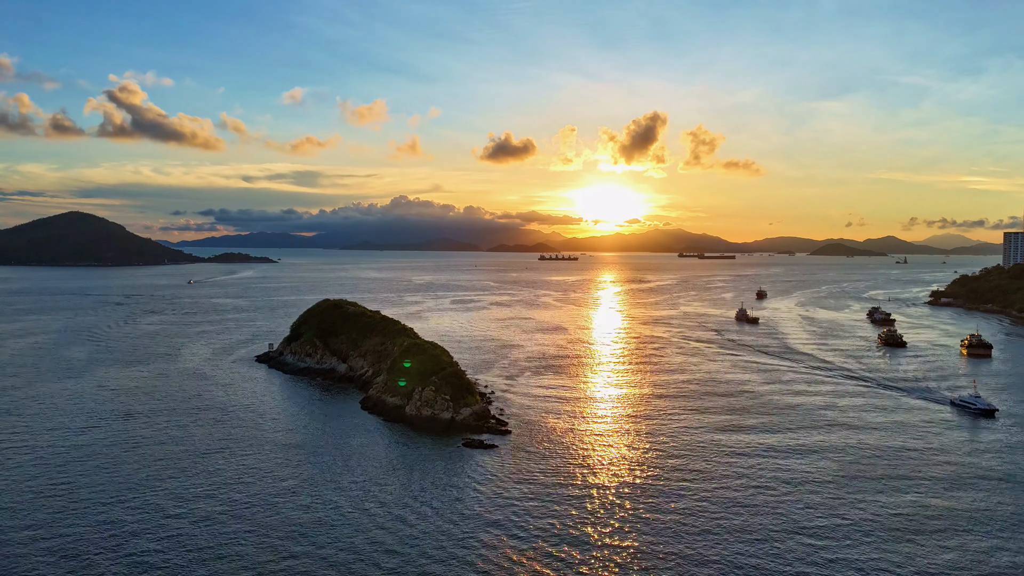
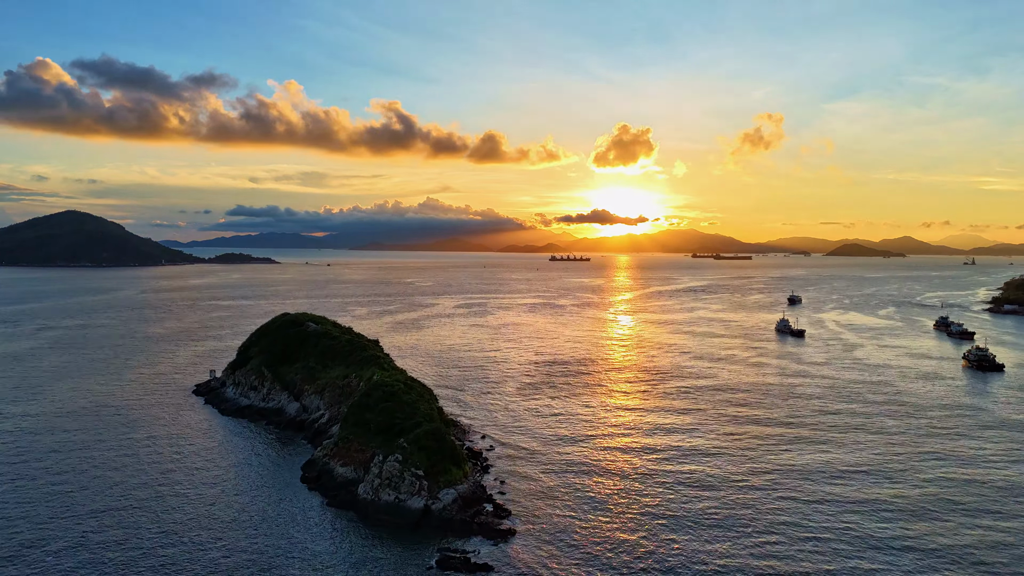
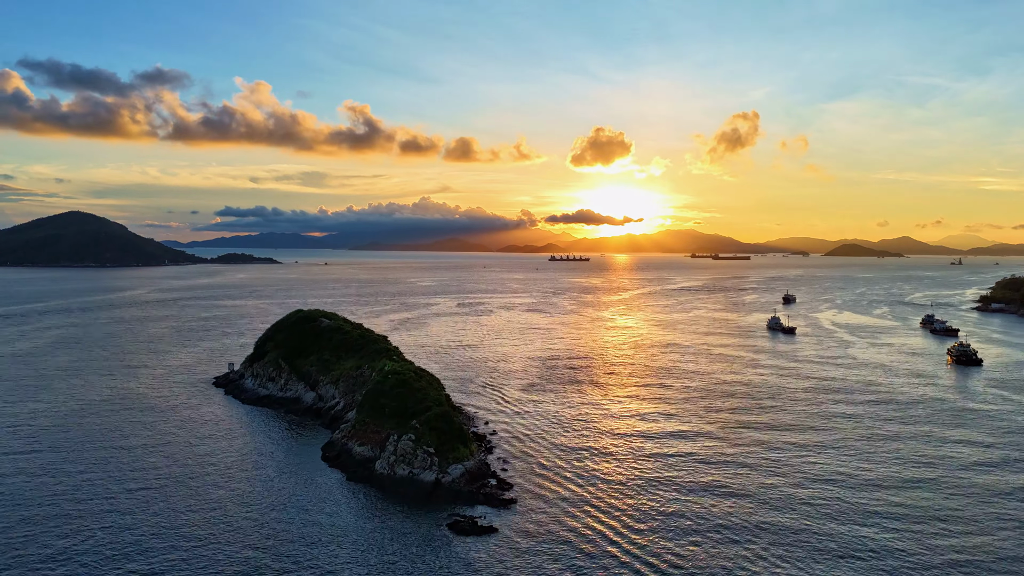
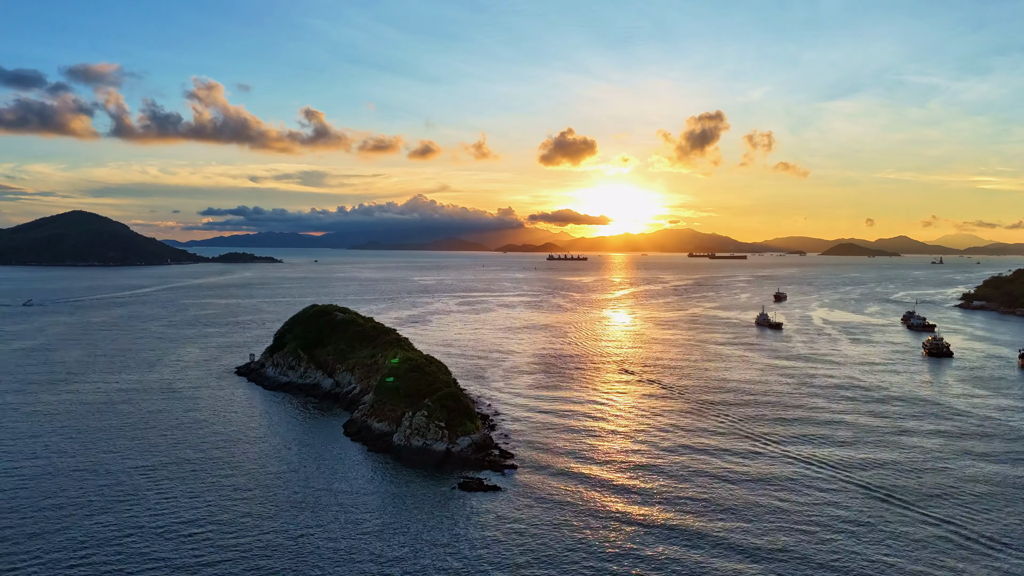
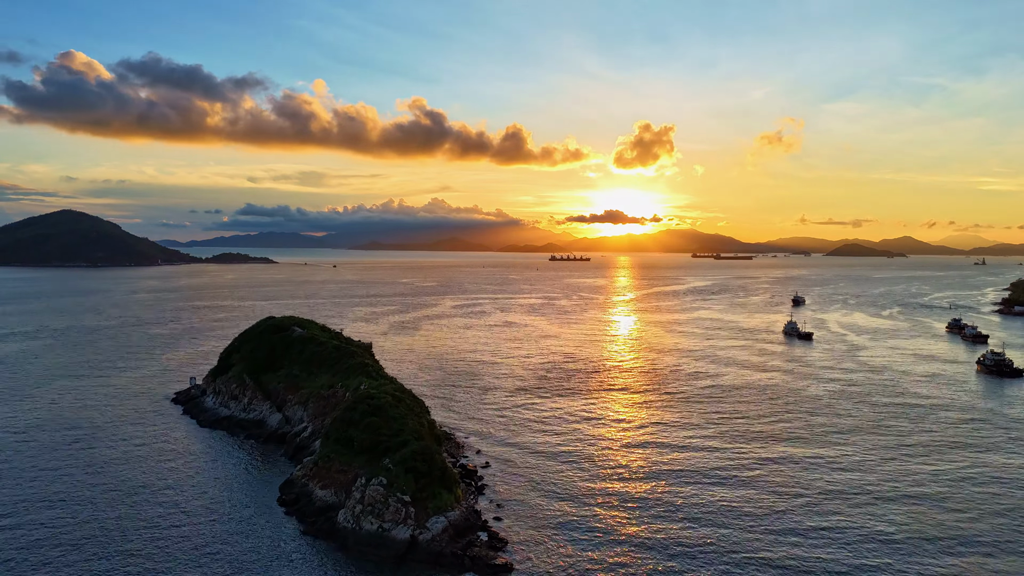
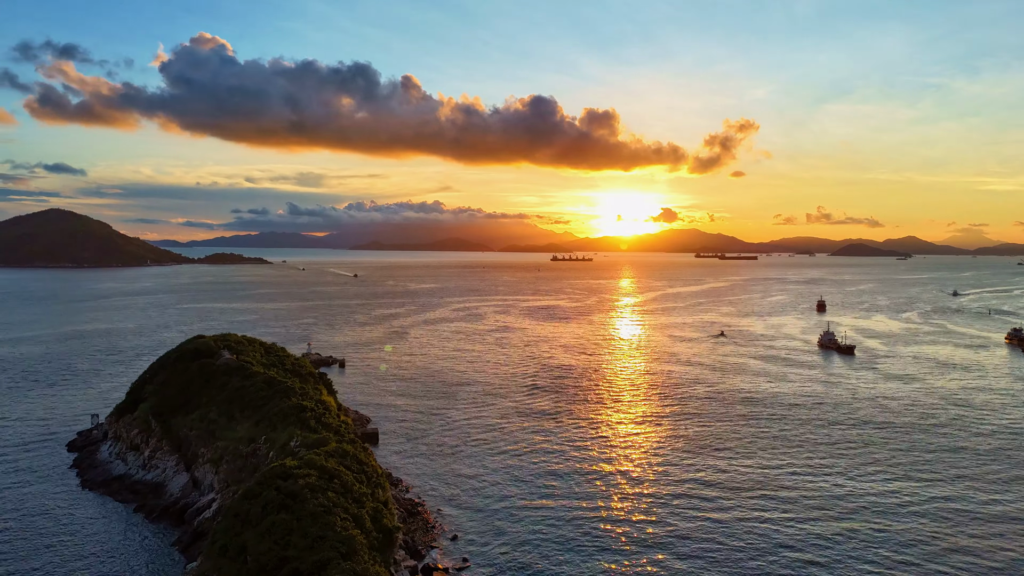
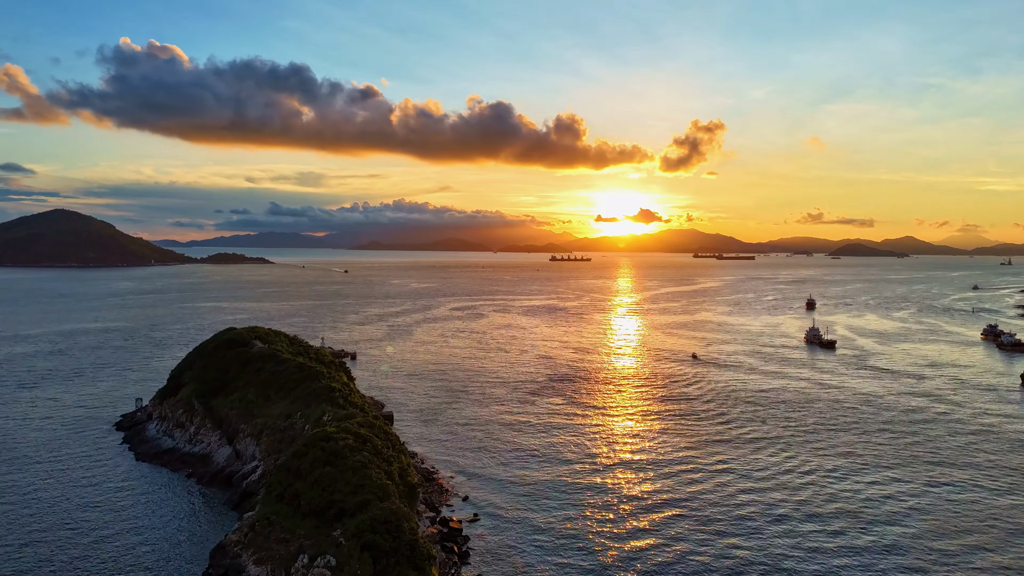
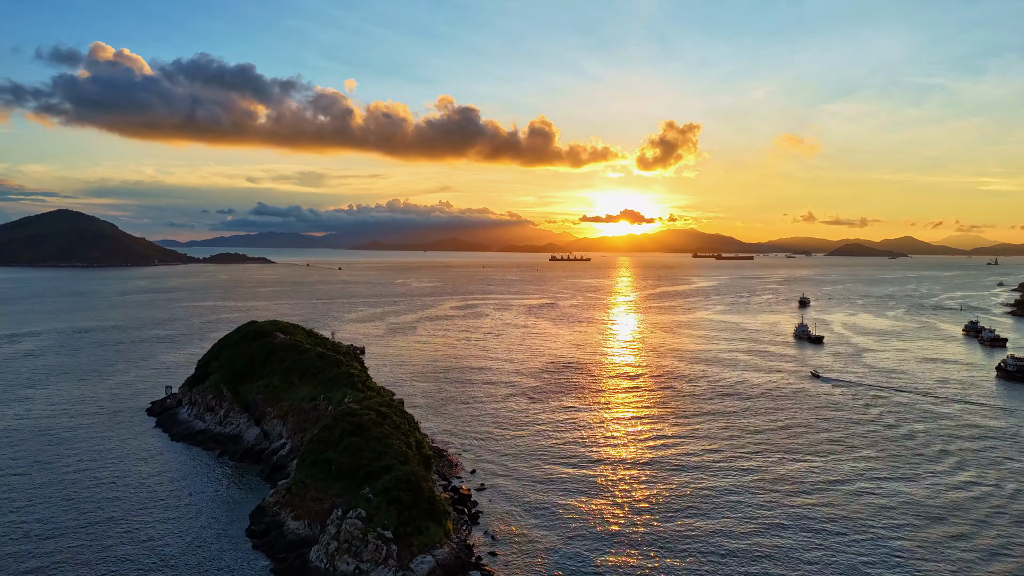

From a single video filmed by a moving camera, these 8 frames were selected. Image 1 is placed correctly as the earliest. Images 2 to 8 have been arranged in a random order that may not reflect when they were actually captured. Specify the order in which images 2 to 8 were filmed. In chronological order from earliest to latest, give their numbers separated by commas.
4, 3, 2, 5, 8, 7, 6
